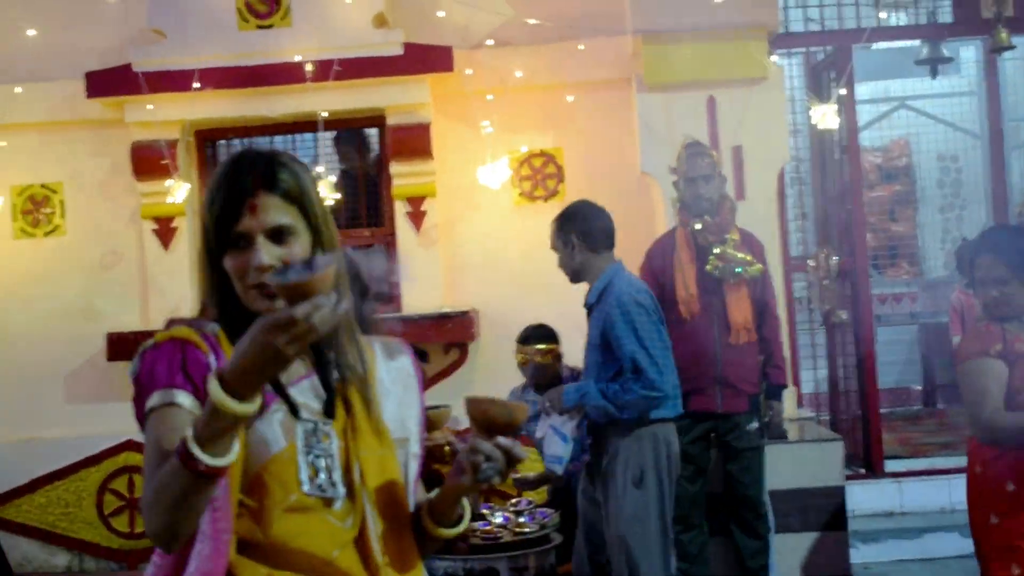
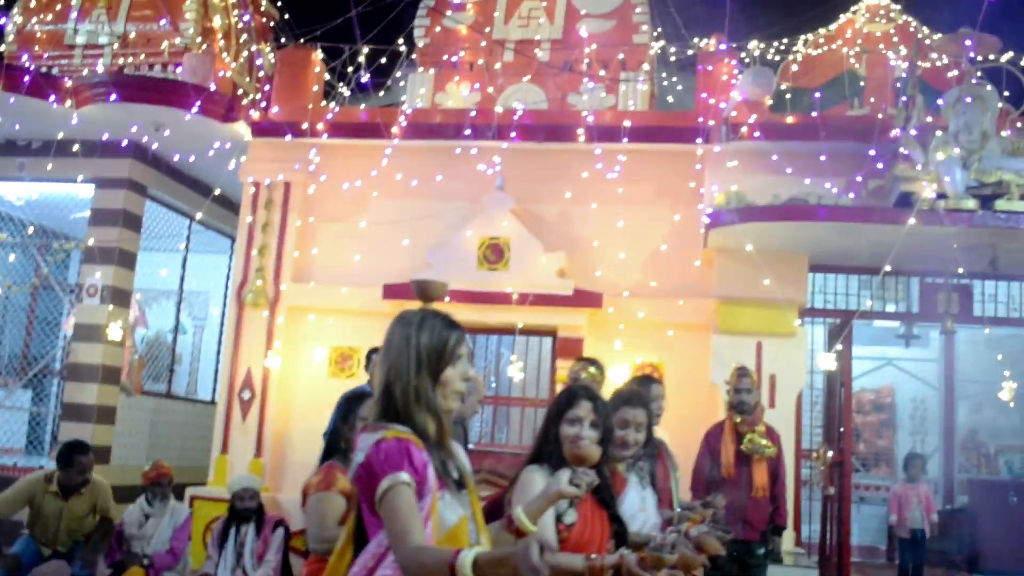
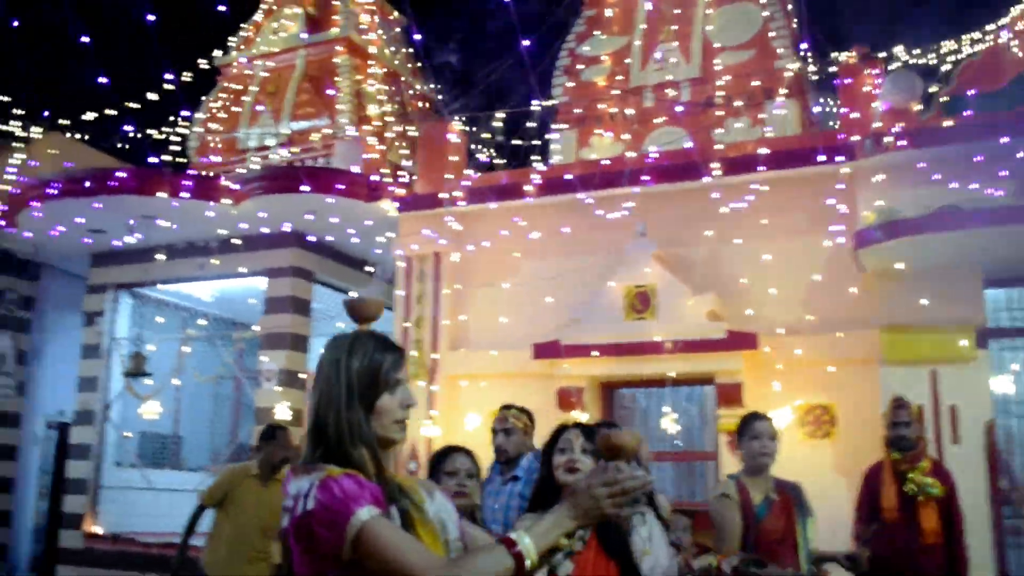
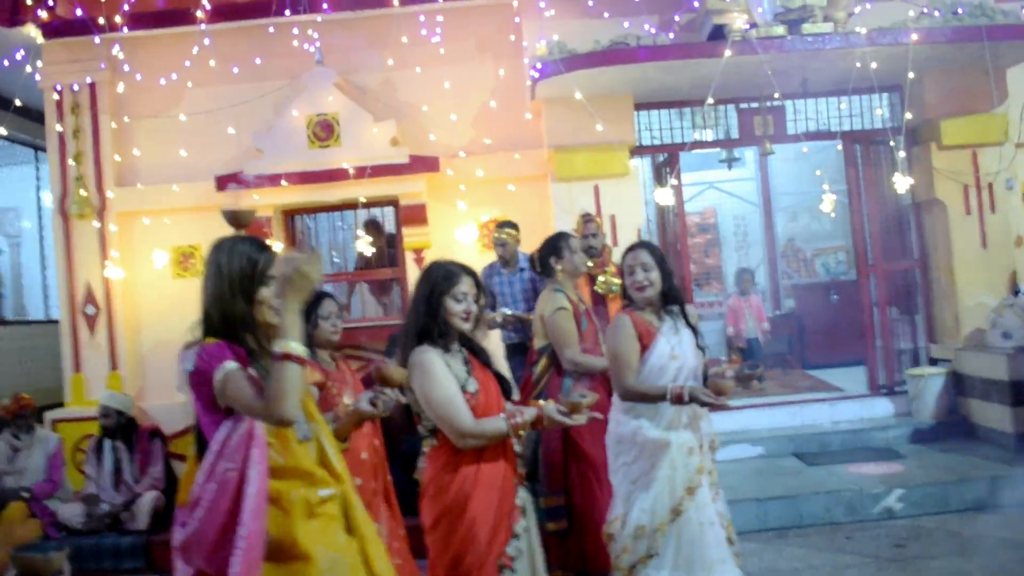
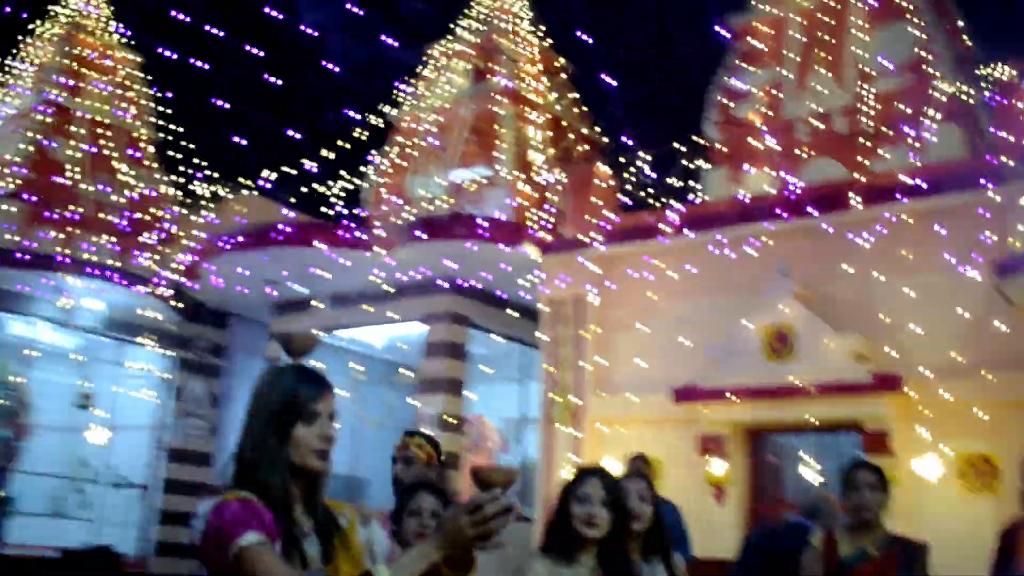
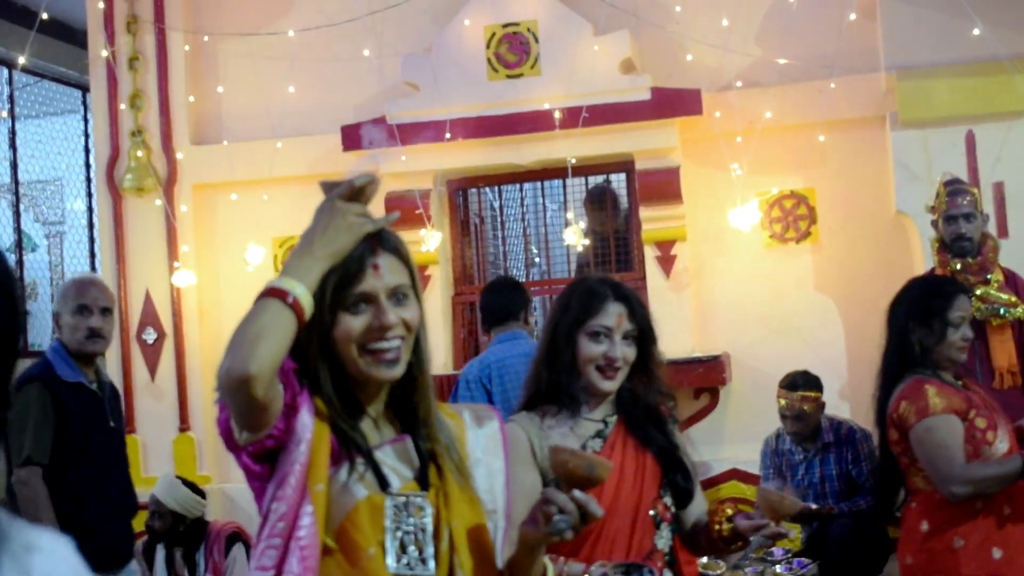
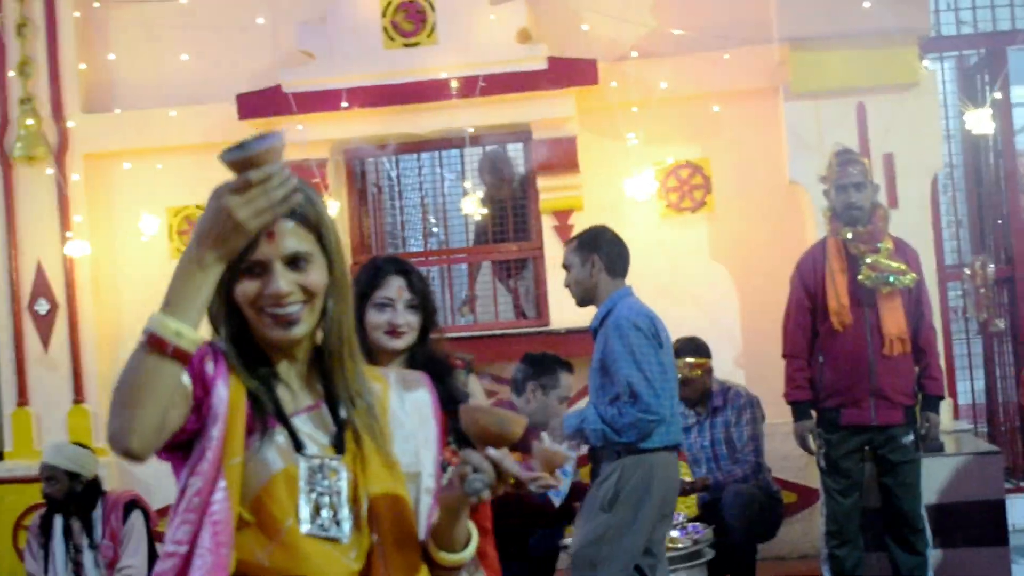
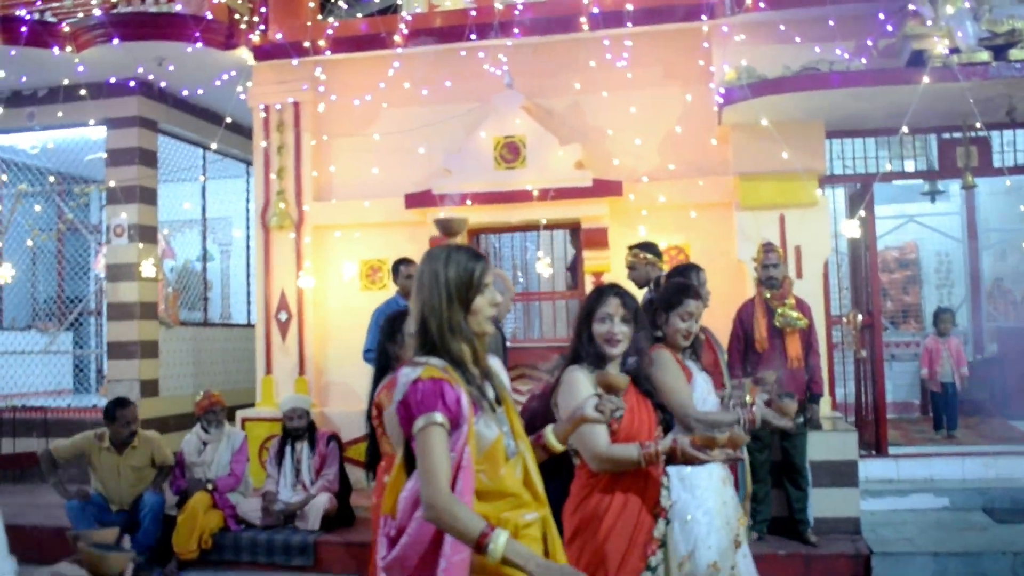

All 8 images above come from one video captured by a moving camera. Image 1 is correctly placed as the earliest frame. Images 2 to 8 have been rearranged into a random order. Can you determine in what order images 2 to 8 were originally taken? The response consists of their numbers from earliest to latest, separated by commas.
7, 6, 4, 8, 2, 3, 5
